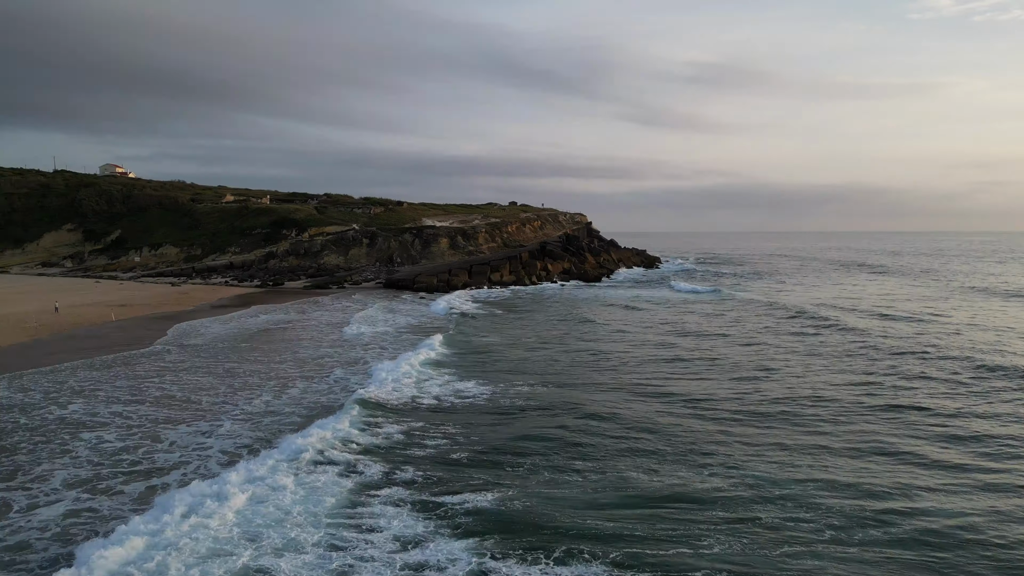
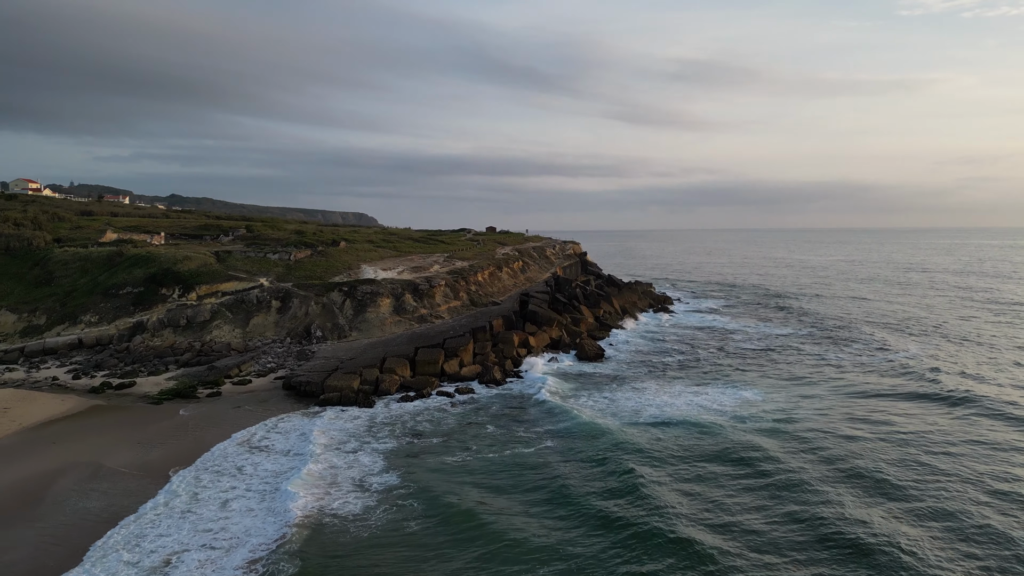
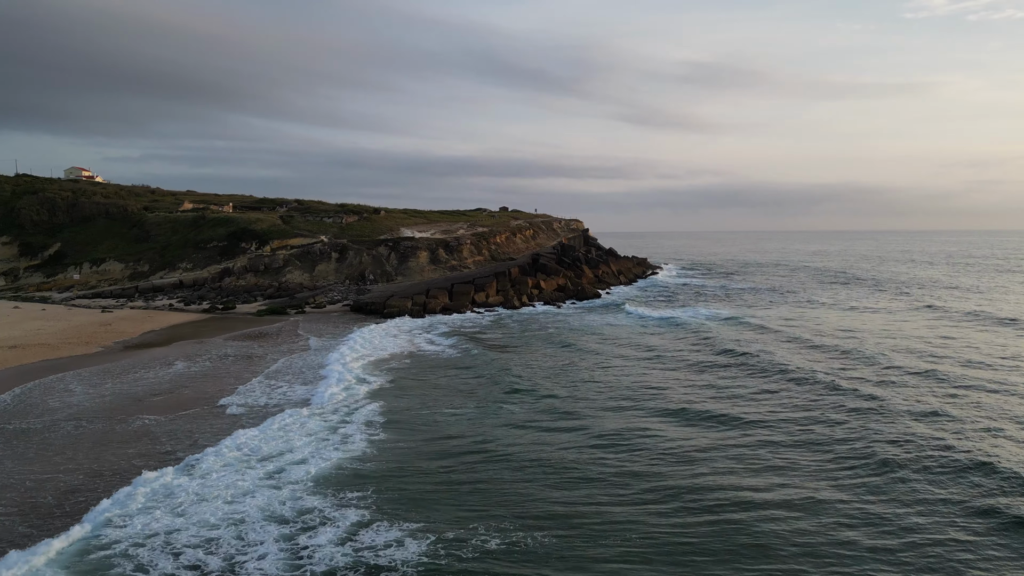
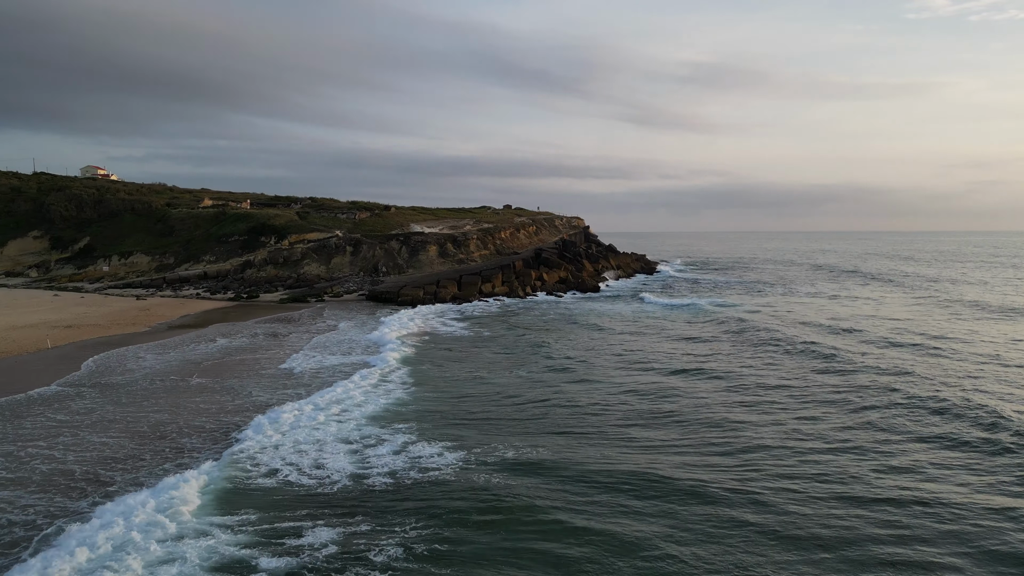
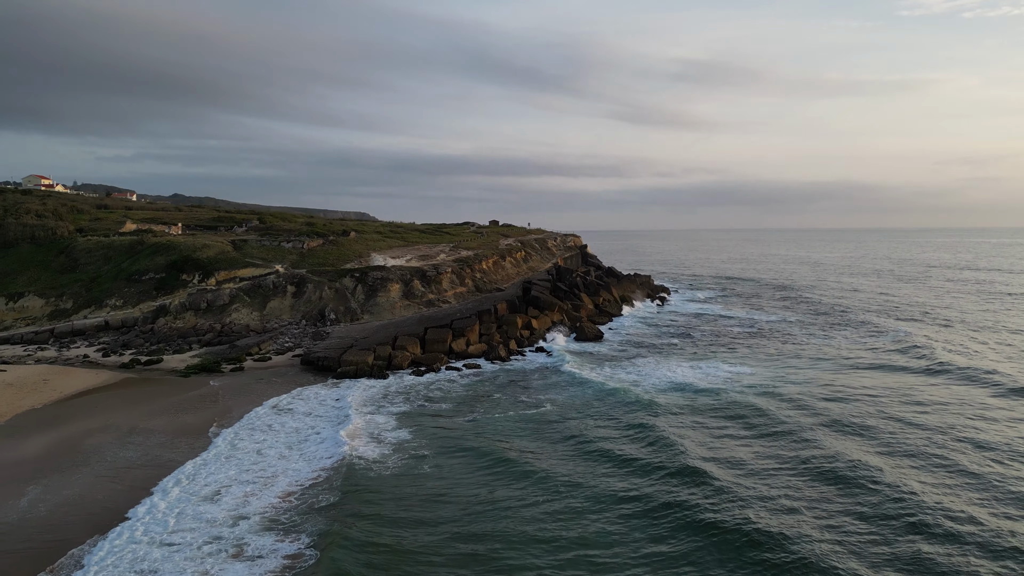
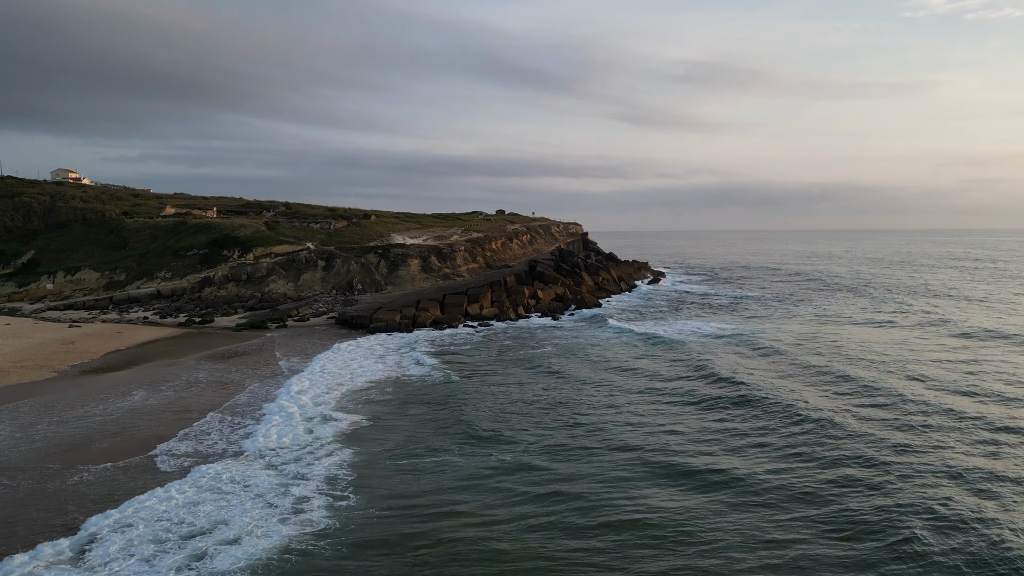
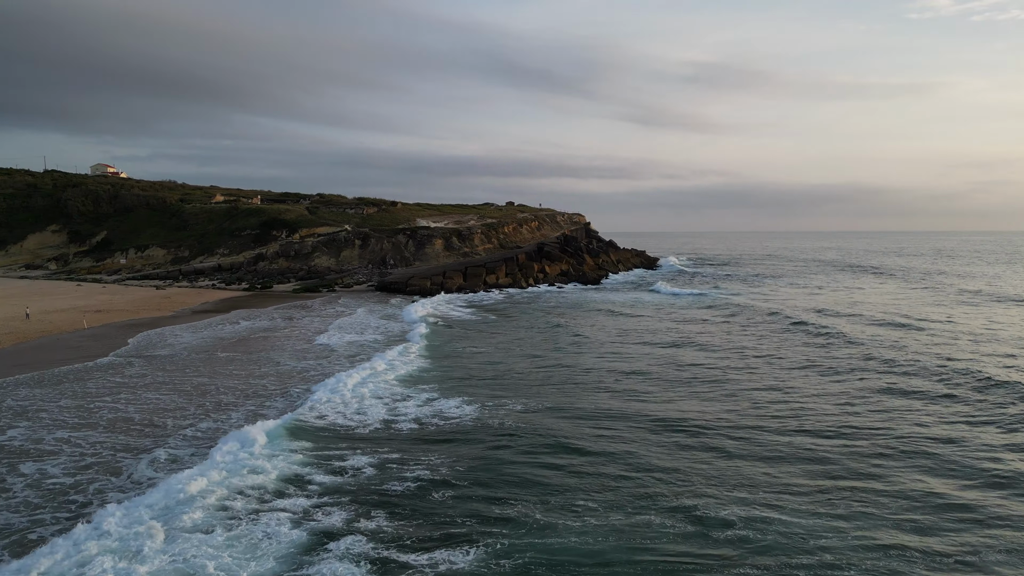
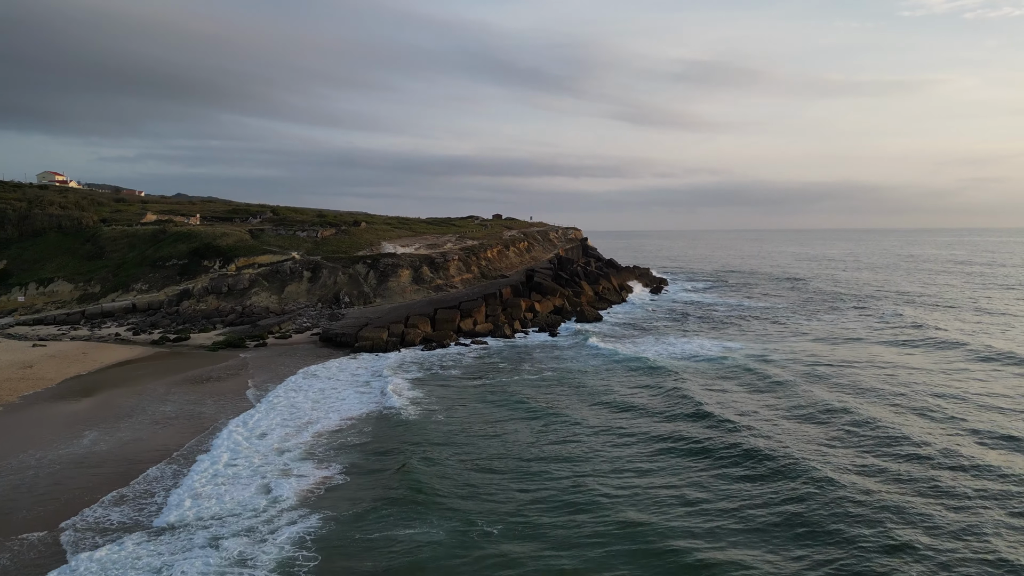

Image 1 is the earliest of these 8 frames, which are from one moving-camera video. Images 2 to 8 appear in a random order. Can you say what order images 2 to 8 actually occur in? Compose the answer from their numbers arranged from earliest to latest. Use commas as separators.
7, 4, 3, 6, 8, 5, 2
